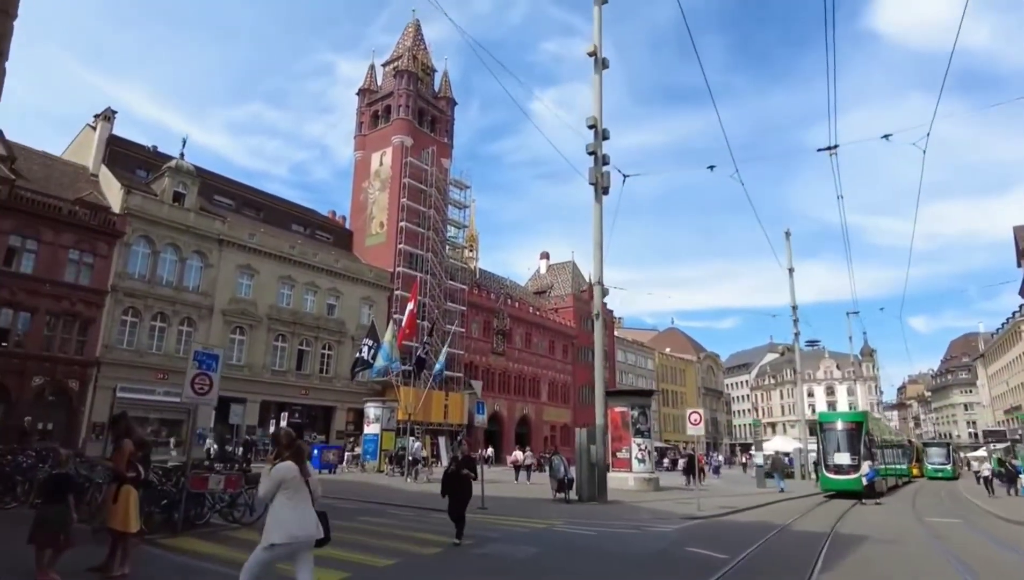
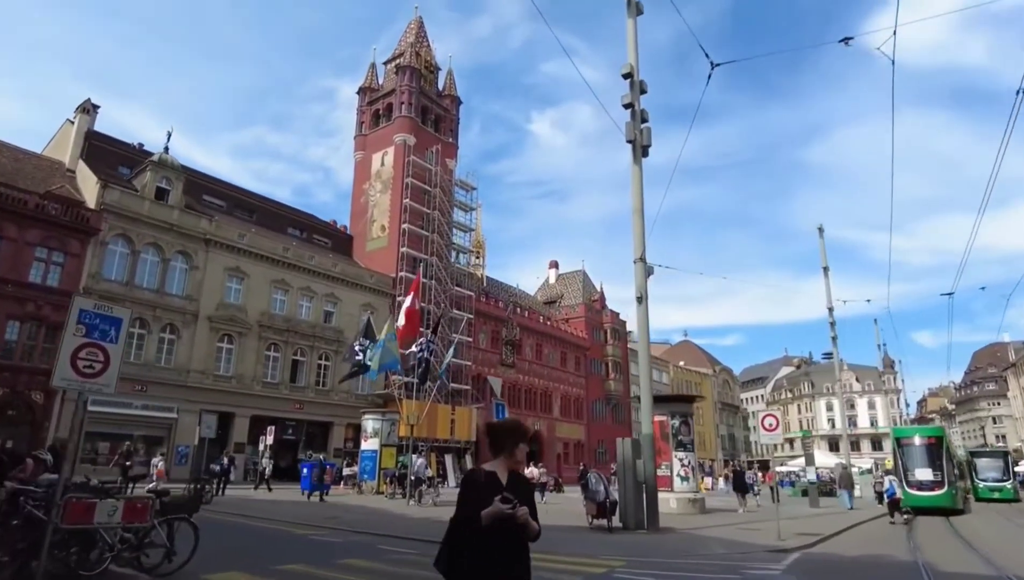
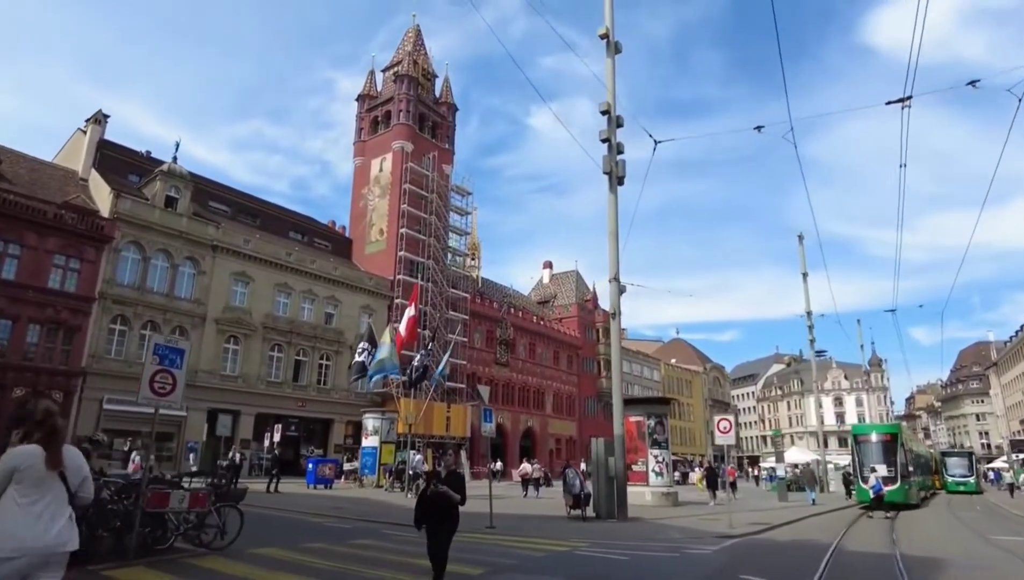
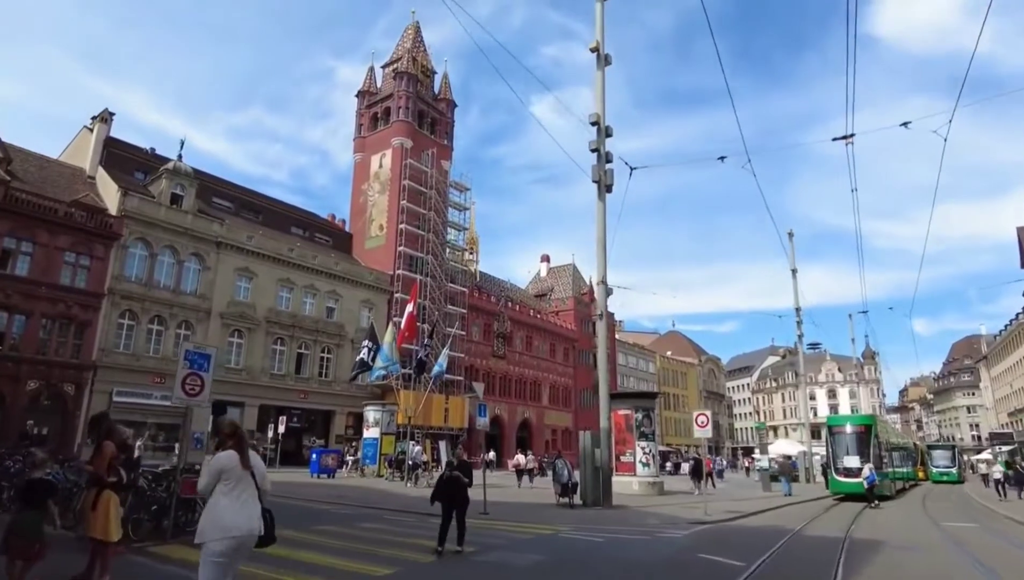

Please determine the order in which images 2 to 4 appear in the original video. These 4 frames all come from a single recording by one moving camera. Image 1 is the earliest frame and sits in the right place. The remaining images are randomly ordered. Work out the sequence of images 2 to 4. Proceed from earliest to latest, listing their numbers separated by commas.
4, 3, 2
